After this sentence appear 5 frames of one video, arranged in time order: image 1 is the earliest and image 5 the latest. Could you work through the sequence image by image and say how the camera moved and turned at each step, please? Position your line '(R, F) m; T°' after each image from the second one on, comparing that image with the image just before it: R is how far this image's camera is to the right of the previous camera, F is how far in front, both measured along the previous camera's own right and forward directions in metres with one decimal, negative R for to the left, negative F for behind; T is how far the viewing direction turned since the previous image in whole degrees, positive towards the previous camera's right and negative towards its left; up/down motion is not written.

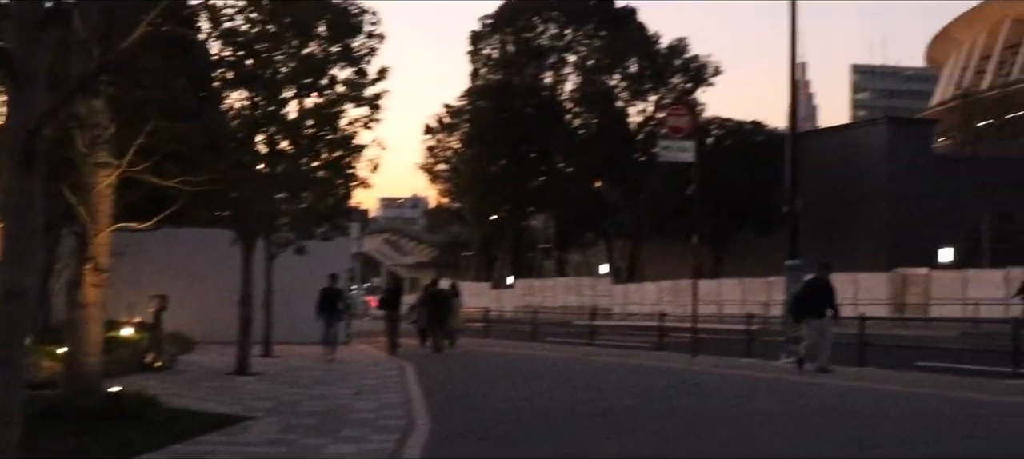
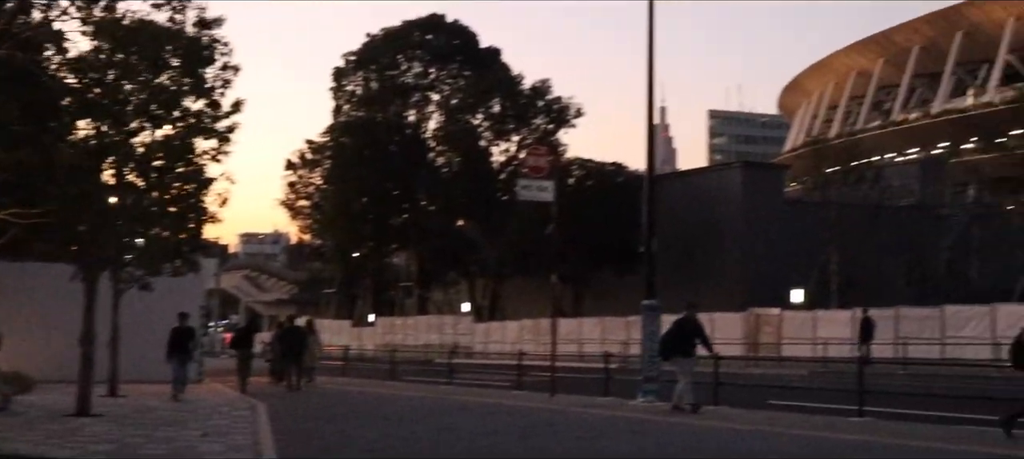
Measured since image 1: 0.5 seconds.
(-0.4, 0.0) m; +7°
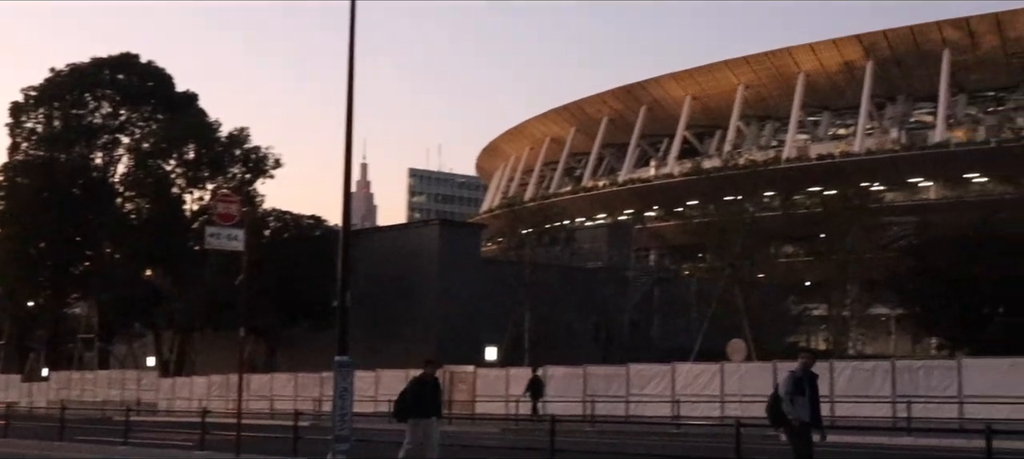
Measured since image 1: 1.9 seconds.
(+0.1, +0.5) m; +14°
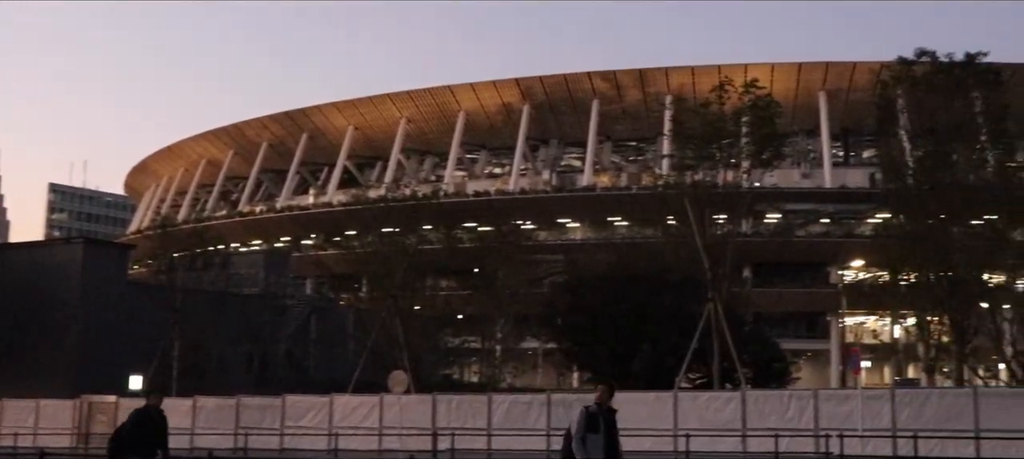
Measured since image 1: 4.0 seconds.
(-0.1, +0.7) m; +16°
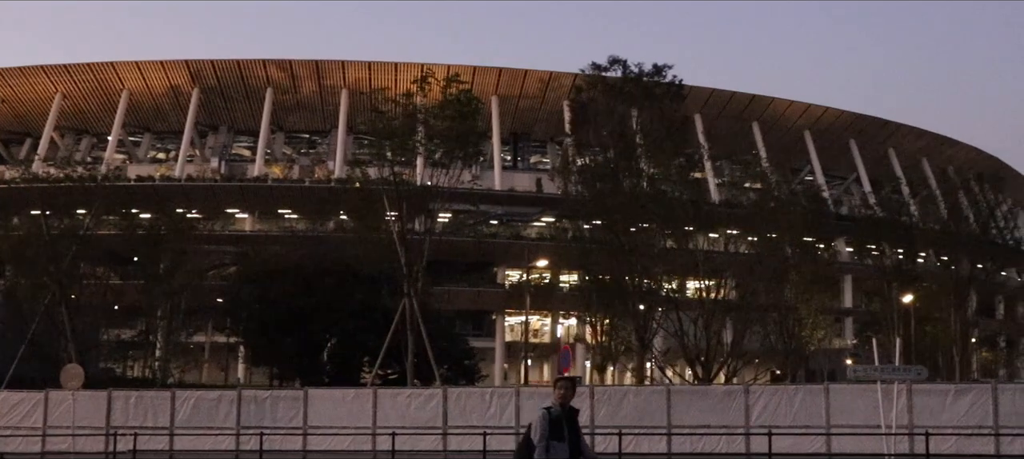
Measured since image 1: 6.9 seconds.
(-0.8, +1.0) m; +16°
